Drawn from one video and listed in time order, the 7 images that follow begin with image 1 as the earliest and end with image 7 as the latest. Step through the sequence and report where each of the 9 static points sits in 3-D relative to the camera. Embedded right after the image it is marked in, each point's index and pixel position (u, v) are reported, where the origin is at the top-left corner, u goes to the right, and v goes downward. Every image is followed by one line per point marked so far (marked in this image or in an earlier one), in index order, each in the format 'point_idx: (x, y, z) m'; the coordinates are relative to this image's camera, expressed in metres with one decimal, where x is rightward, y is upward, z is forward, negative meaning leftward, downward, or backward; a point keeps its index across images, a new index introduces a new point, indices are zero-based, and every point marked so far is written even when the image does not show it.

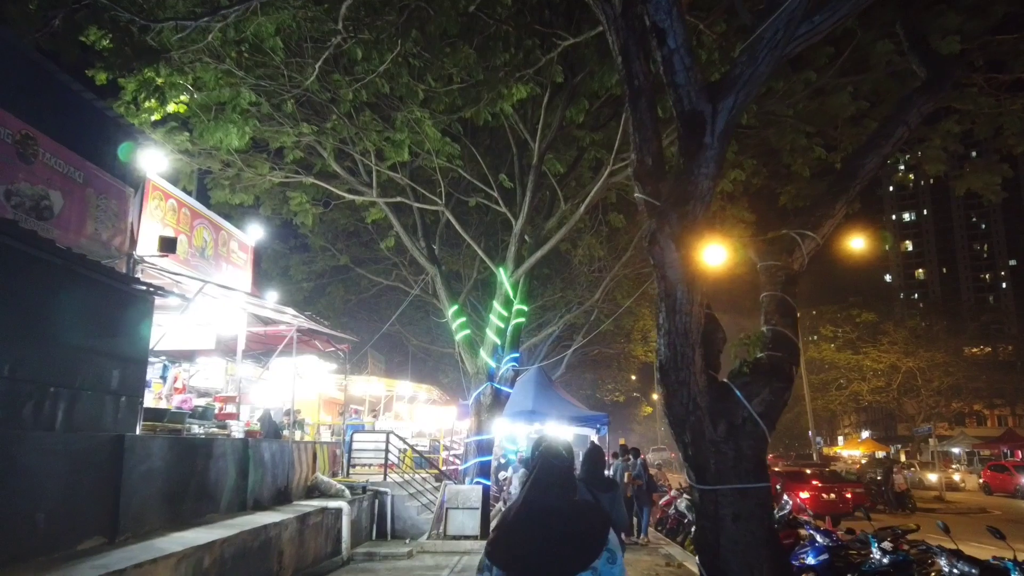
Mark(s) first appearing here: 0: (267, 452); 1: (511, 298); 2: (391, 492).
0: (-3.5, -2.3, +10.0) m
1: (0.0, -0.1, +13.9) m
2: (-2.4, -4.0, +13.9) m
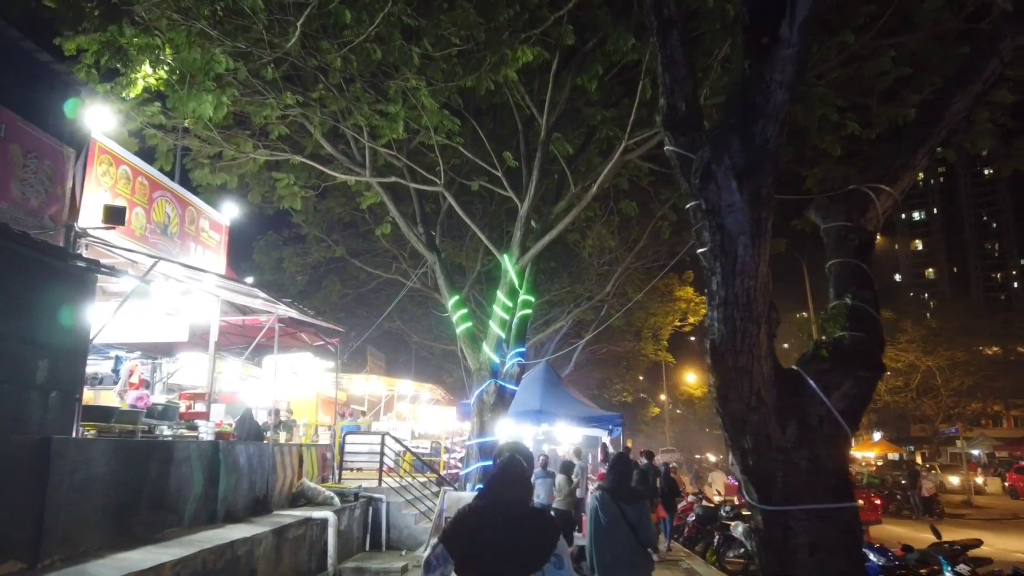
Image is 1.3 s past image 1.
0: (-3.4, -2.1, +8.9) m
1: (+0.1, +0.1, +12.8) m
2: (-2.3, -3.8, +12.8) m
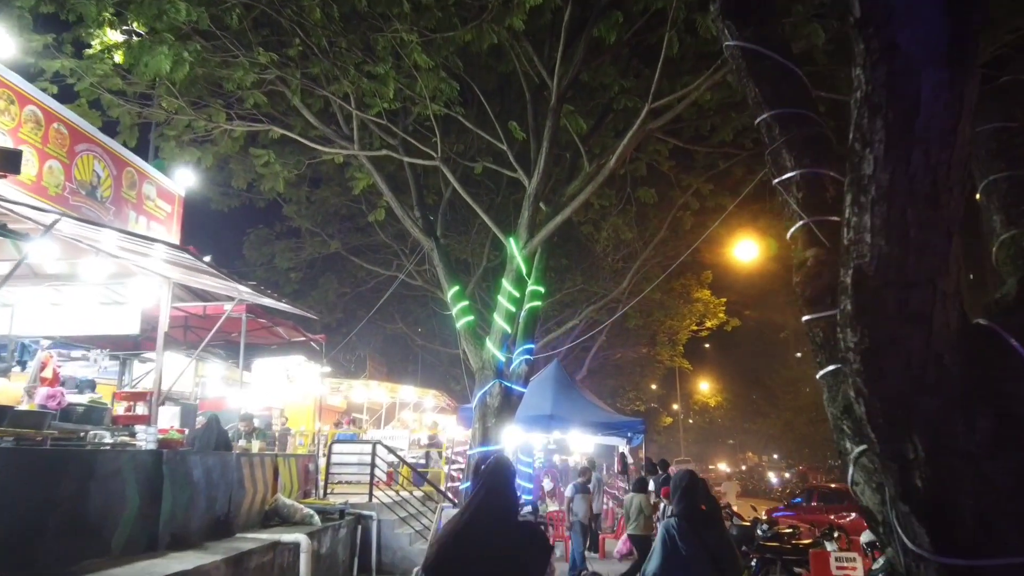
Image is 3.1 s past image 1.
0: (-3.3, -1.9, +7.5) m
1: (+0.2, +0.2, +11.3) m
2: (-2.2, -3.6, +11.3) m
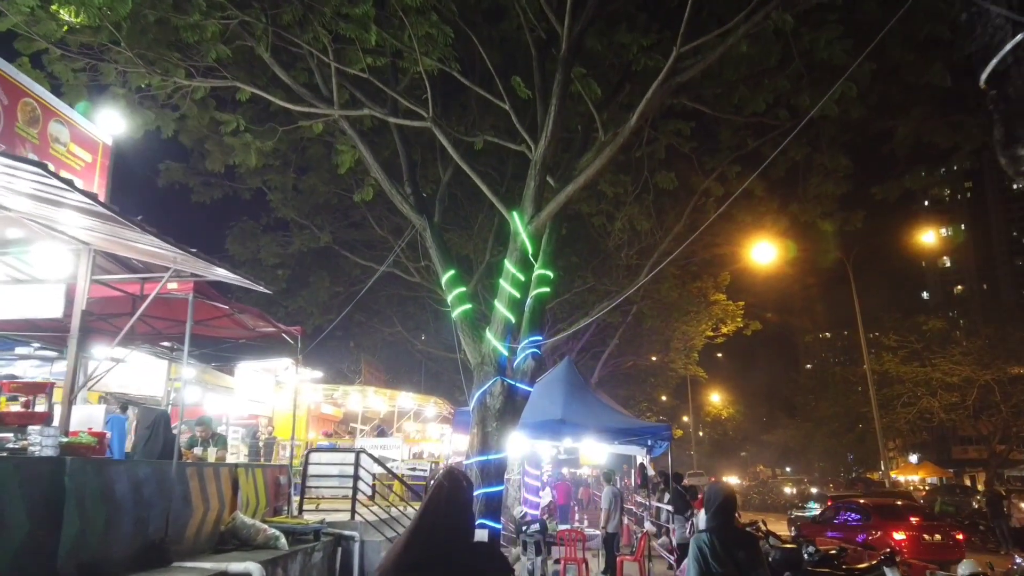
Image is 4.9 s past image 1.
0: (-3.3, -1.6, +6.0) m
1: (+0.2, +0.5, +9.8) m
2: (-2.1, -3.4, +9.7) m
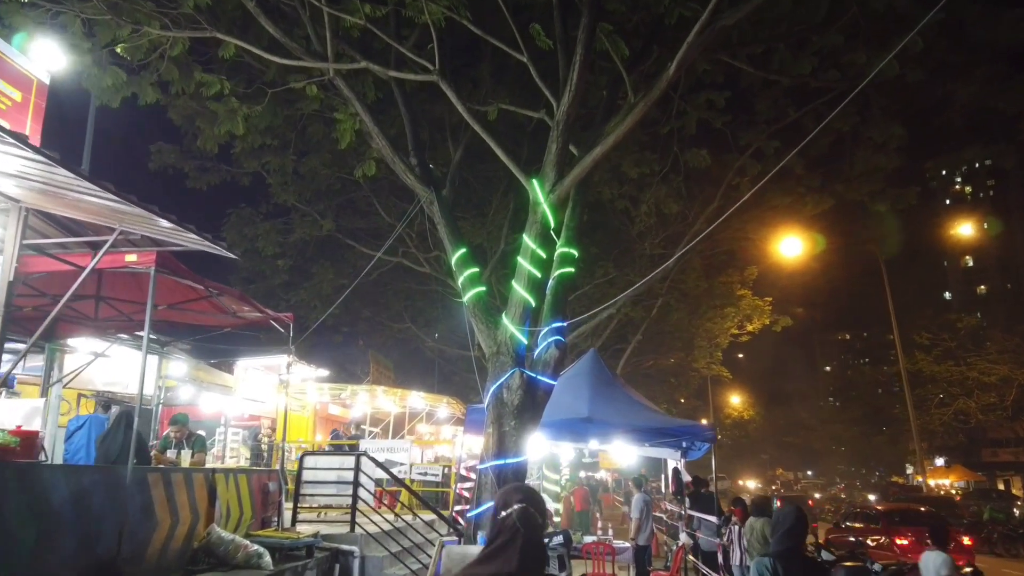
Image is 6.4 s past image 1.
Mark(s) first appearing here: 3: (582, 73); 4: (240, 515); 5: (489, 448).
0: (-3.1, -1.4, +4.9) m
1: (+0.5, +0.7, +8.6) m
2: (-1.9, -3.2, +8.6) m
3: (+0.8, +2.6, +8.5) m
4: (-3.0, -2.5, +7.7) m
5: (-0.2, -1.8, +8.0) m
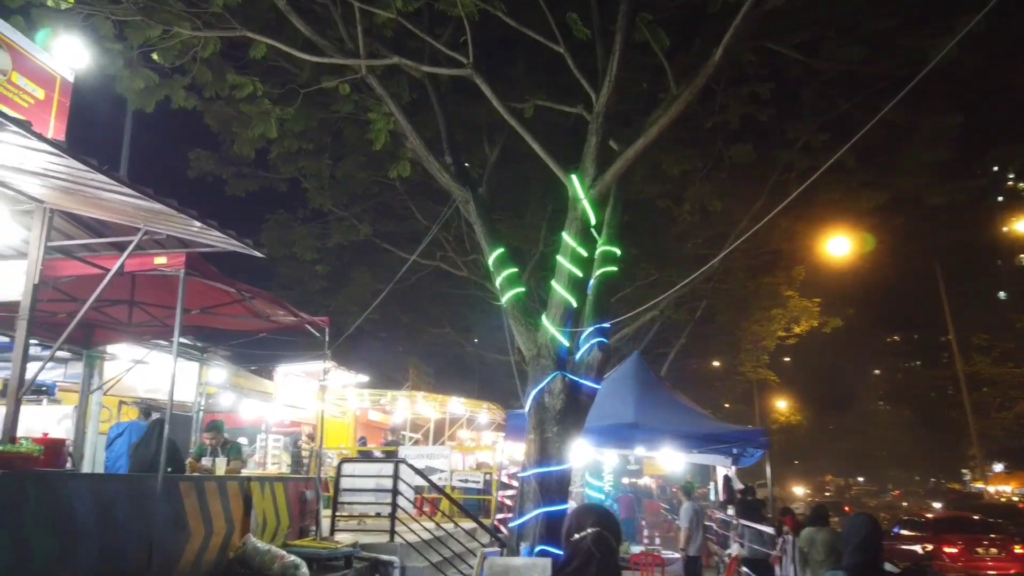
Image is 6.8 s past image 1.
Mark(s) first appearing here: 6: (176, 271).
0: (-2.8, -1.4, +4.7) m
1: (+0.9, +0.7, +8.3) m
2: (-1.3, -3.2, +8.3) m
3: (+1.3, +2.6, +8.1) m
4: (-2.5, -2.5, +7.5) m
5: (+0.2, -1.8, +7.7) m
6: (-2.8, +0.1, +5.9) m
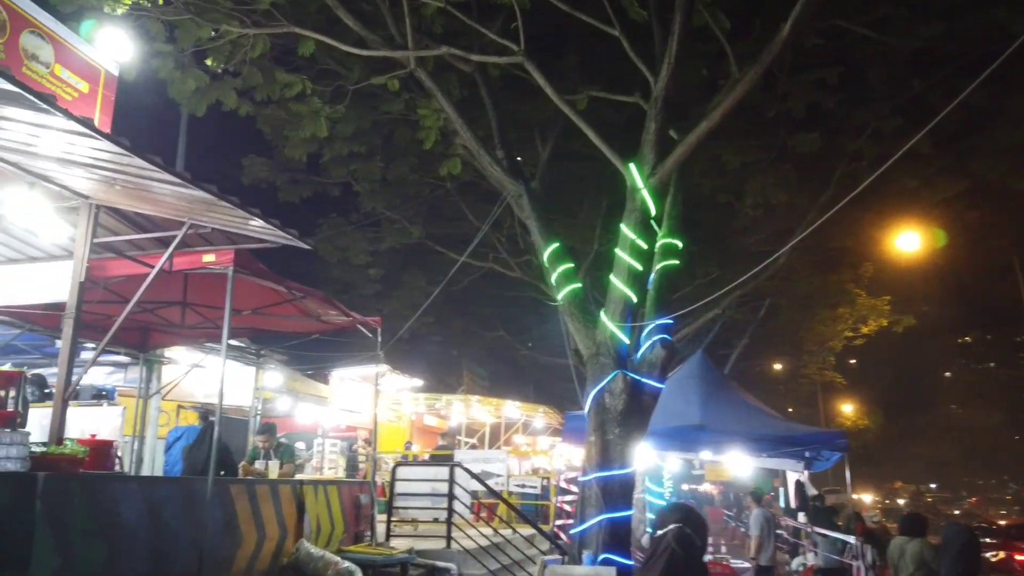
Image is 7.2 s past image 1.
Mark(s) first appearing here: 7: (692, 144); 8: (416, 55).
0: (-2.4, -1.4, +4.5) m
1: (+1.6, +0.8, +7.8) m
2: (-0.6, -3.2, +8.0) m
3: (+1.8, +2.7, +7.7) m
4: (-1.9, -2.5, +7.3) m
5: (+0.8, -1.8, +7.3) m
6: (-2.4, +0.2, +5.8) m
7: (+1.9, +1.5, +7.5) m
8: (-1.1, +2.7, +8.4) m
